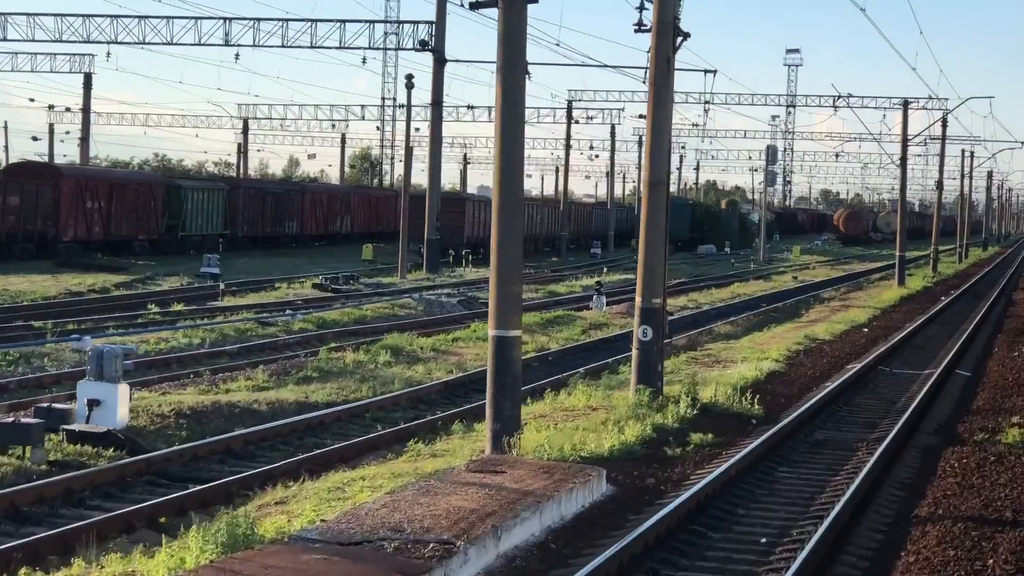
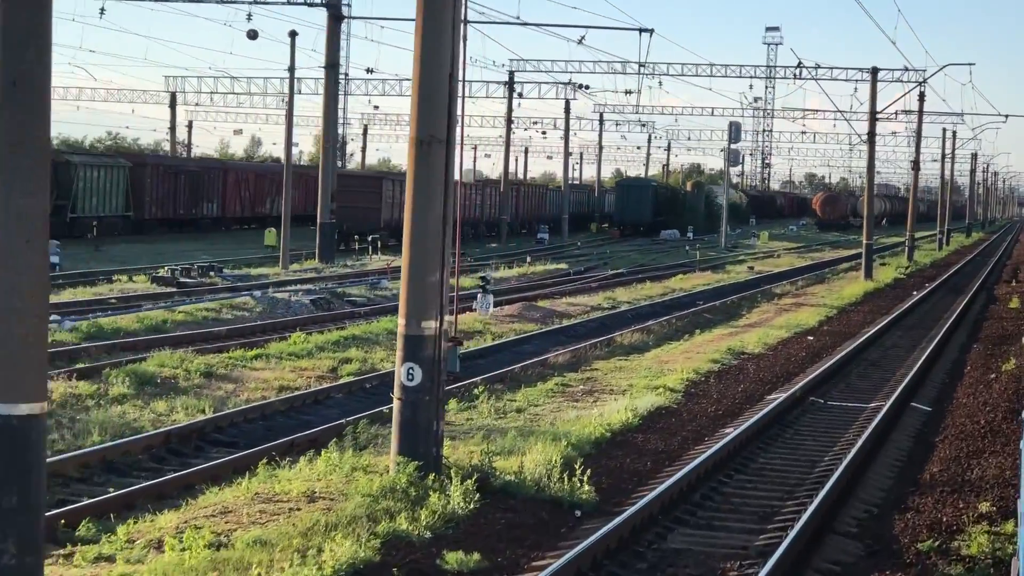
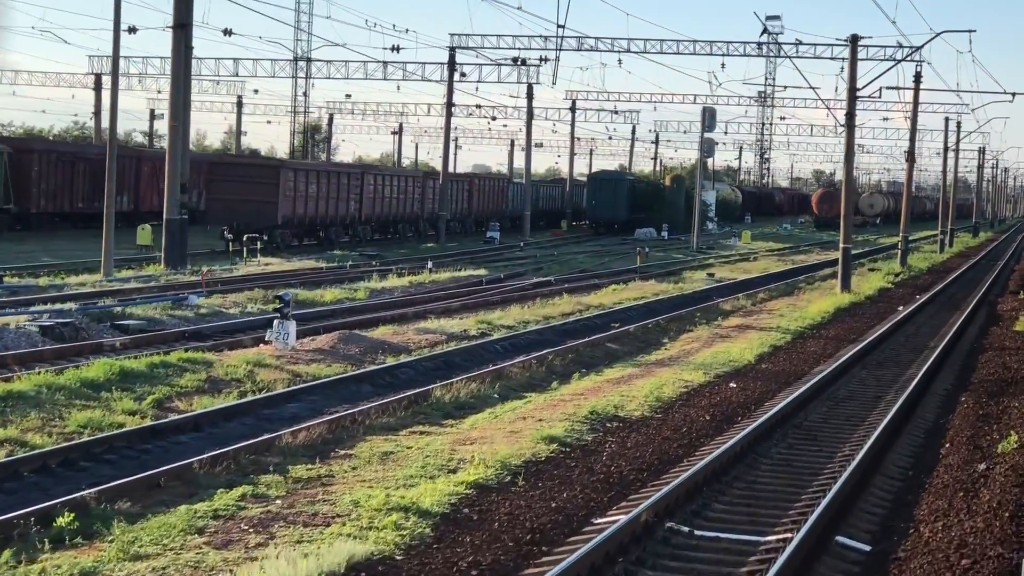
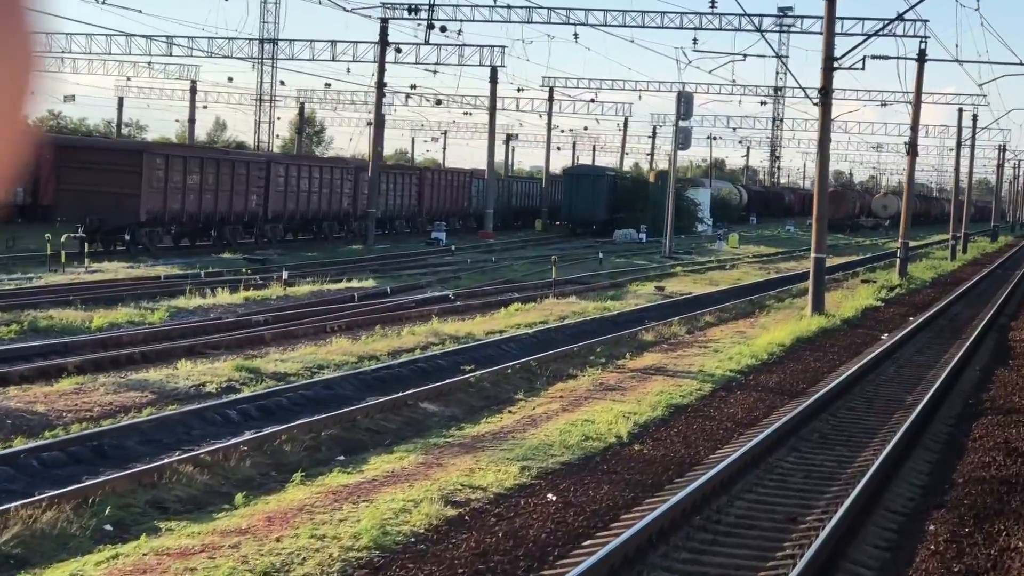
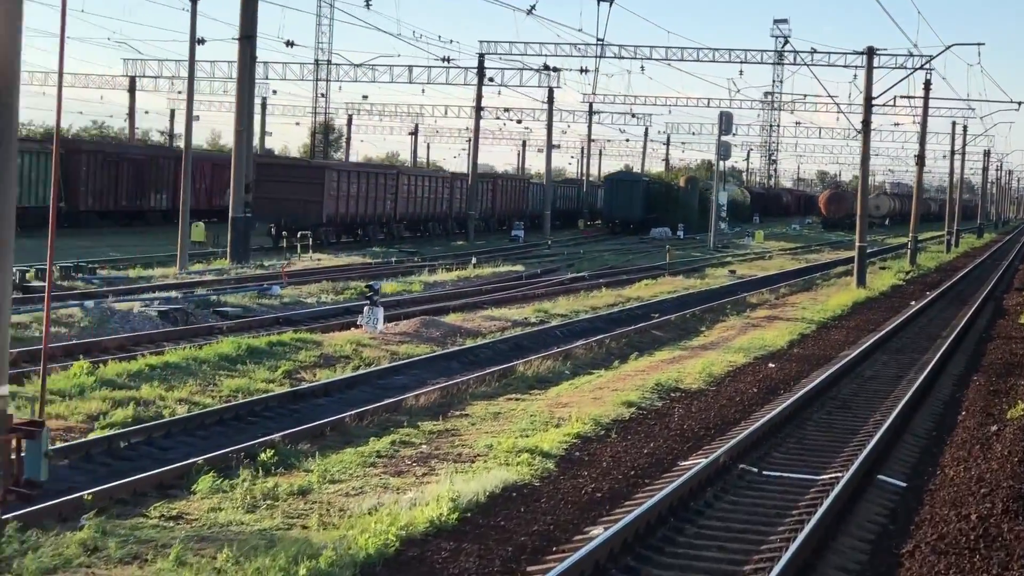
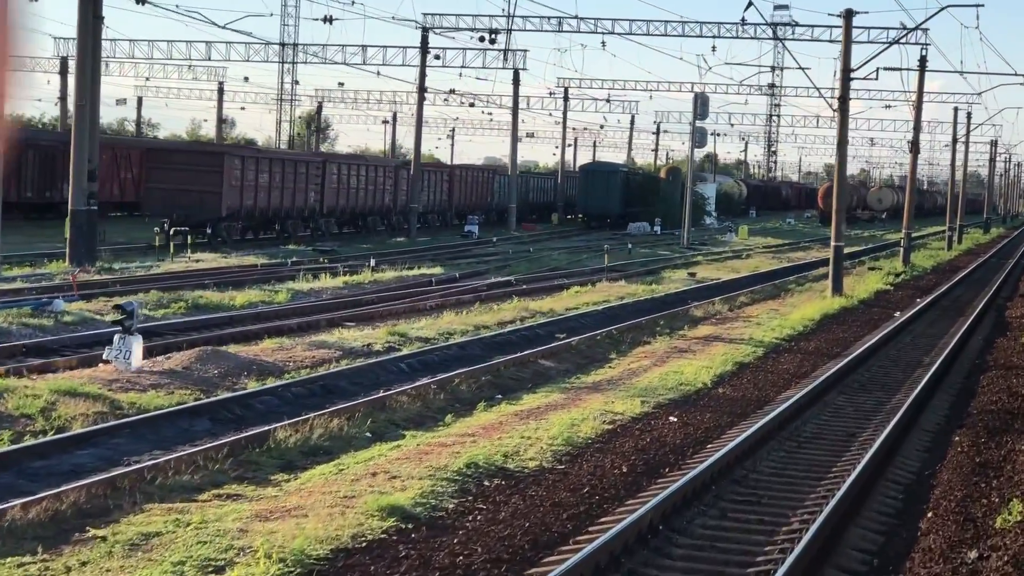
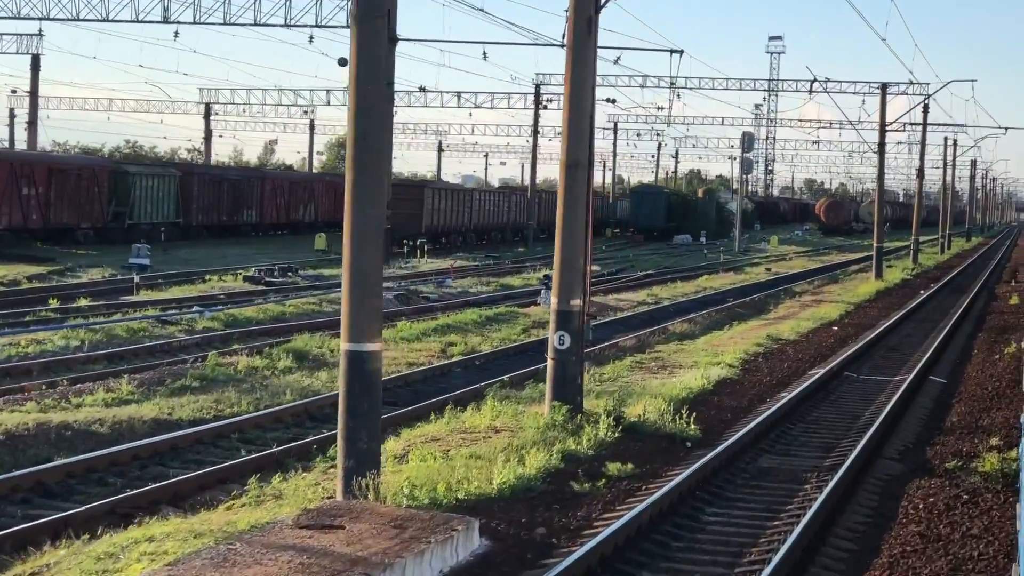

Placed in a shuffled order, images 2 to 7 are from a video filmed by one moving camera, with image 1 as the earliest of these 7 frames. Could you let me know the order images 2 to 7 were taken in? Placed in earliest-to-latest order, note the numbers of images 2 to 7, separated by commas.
7, 2, 5, 3, 6, 4
